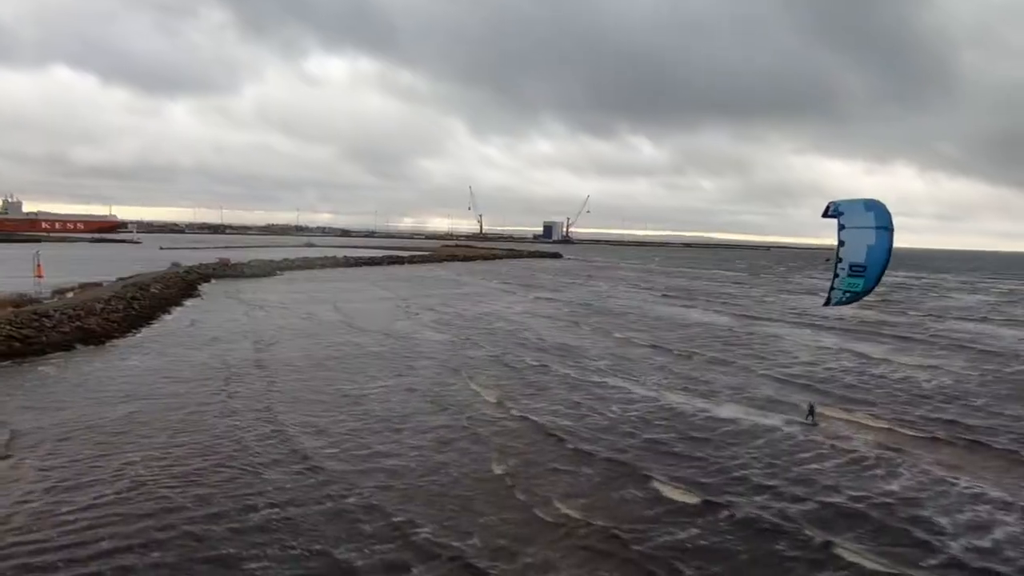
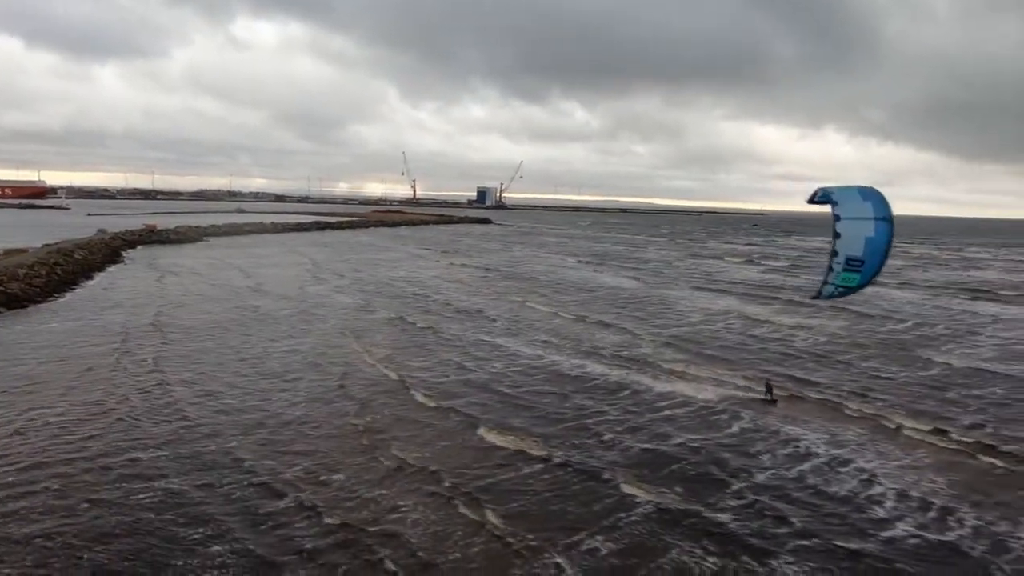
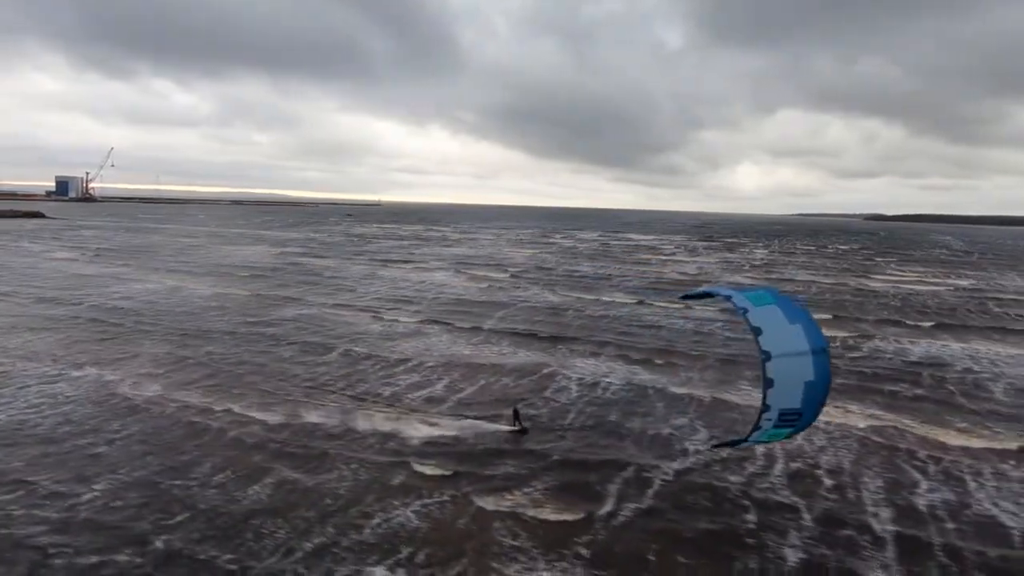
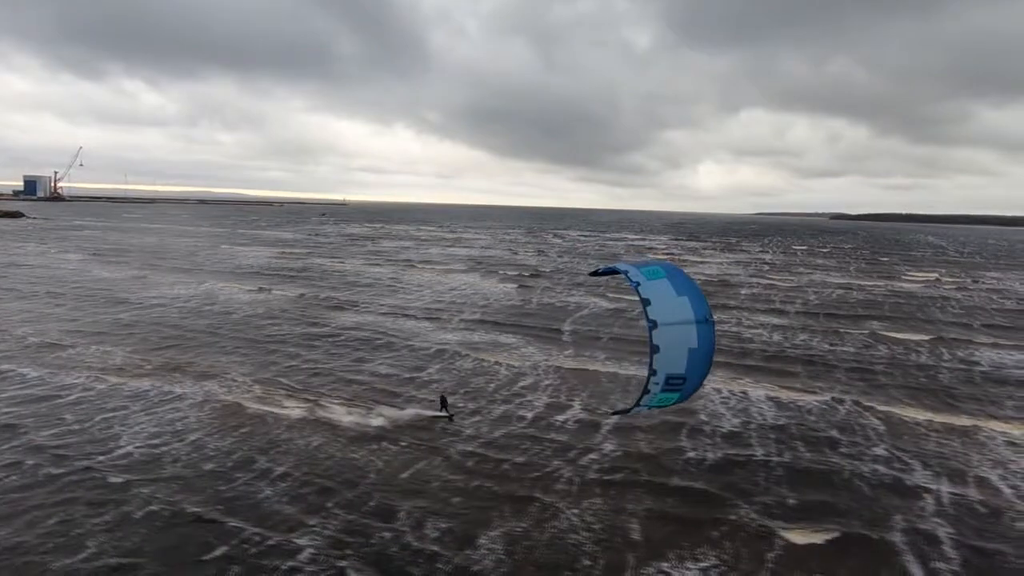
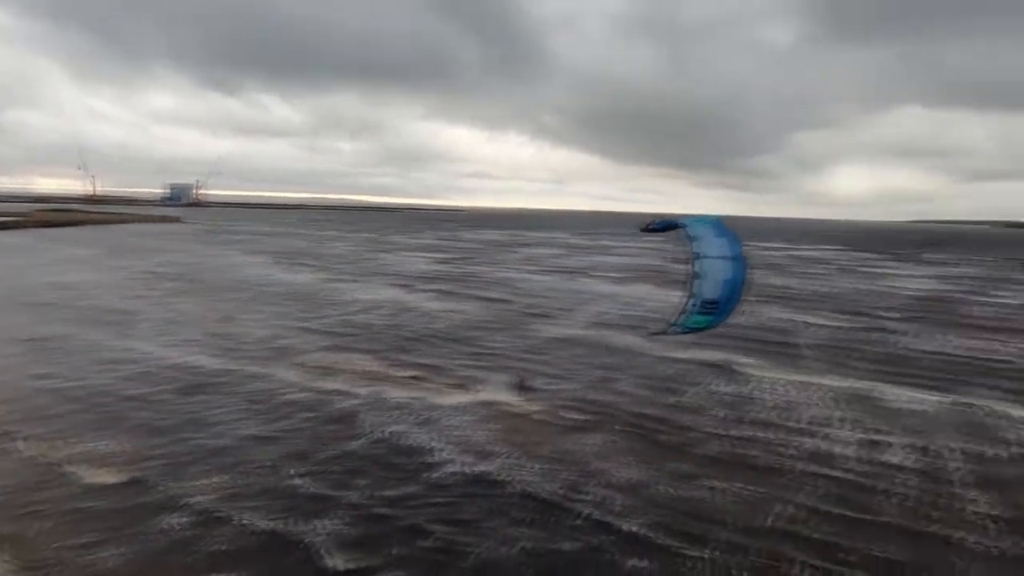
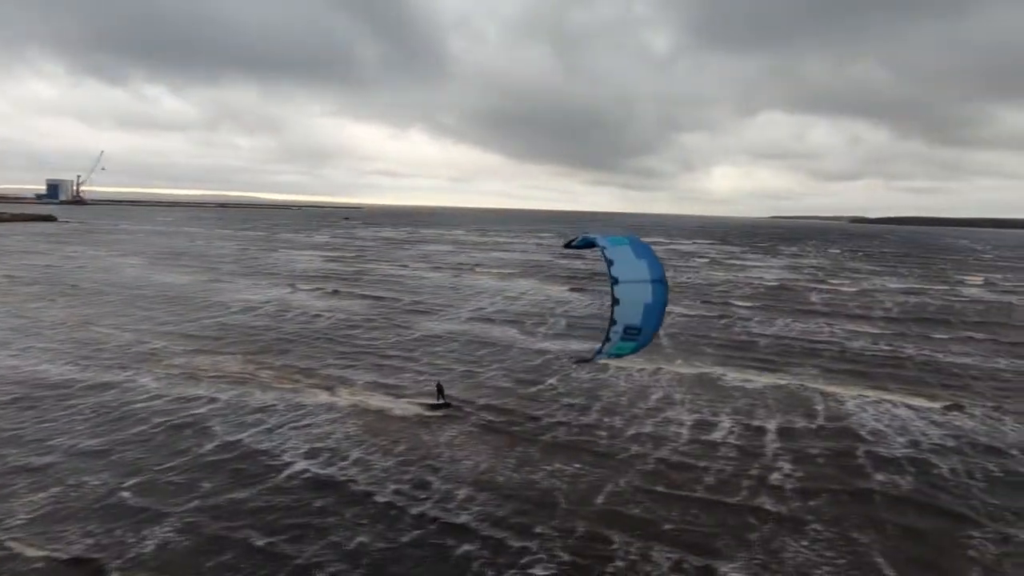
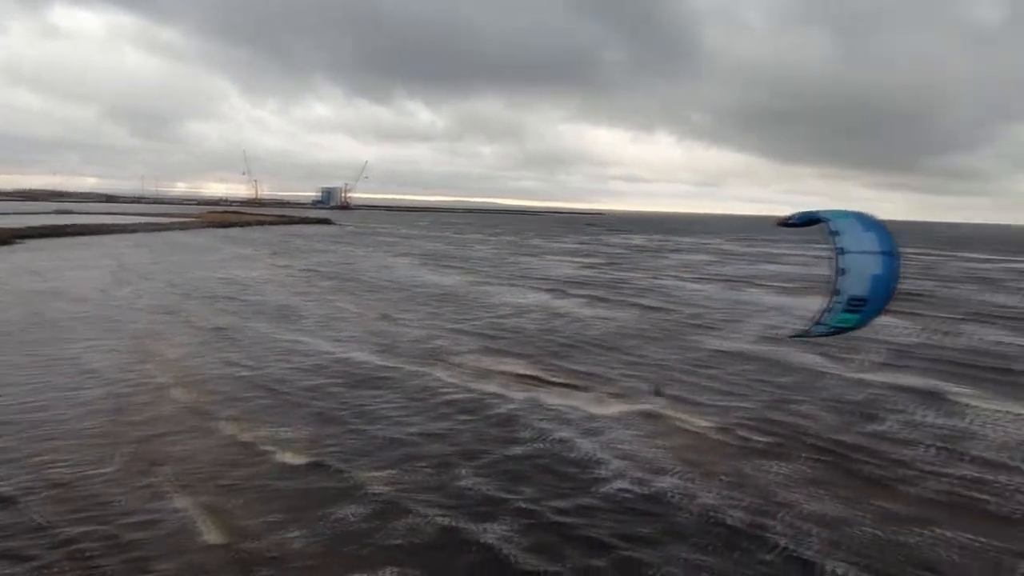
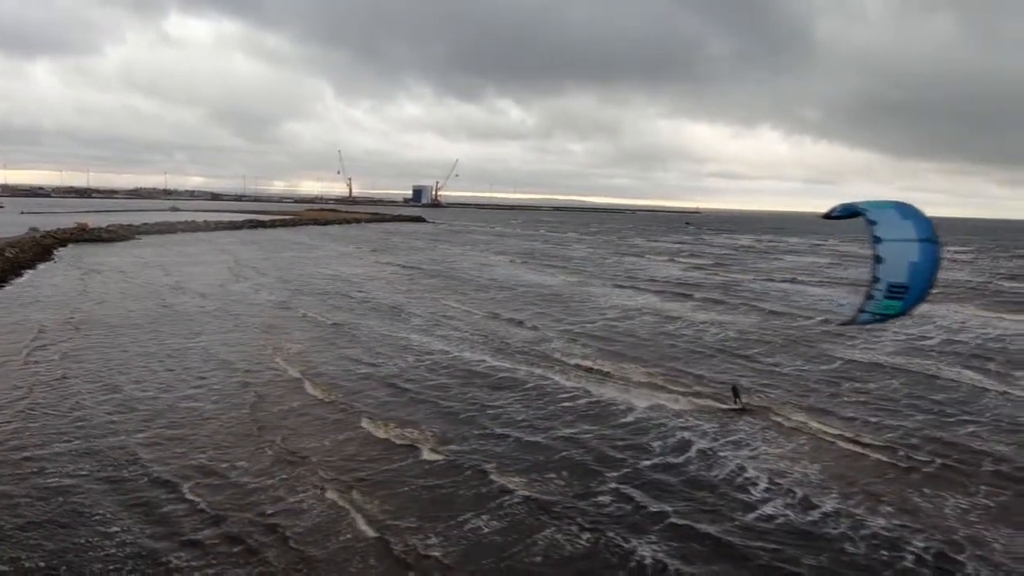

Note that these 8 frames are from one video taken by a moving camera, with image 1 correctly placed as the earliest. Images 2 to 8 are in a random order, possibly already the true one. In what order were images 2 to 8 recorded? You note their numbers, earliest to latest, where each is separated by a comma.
2, 8, 7, 5, 6, 4, 3
